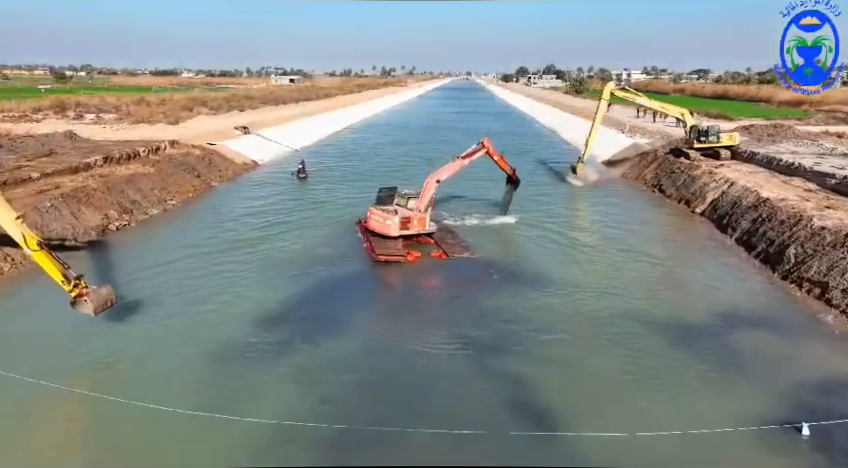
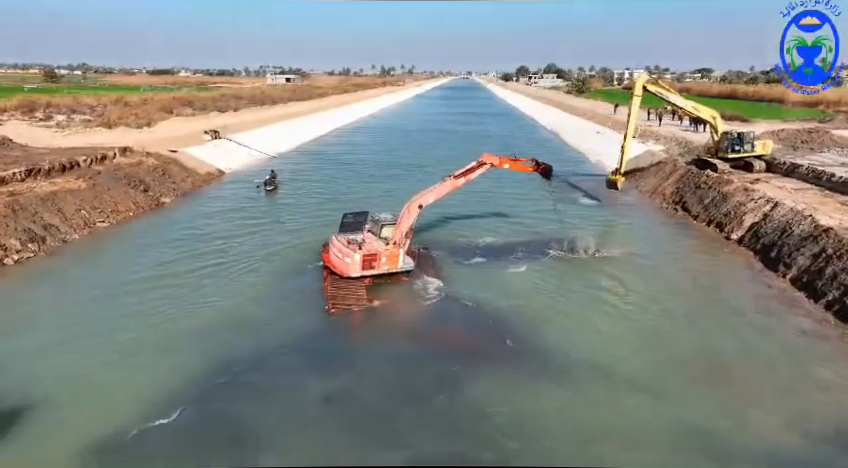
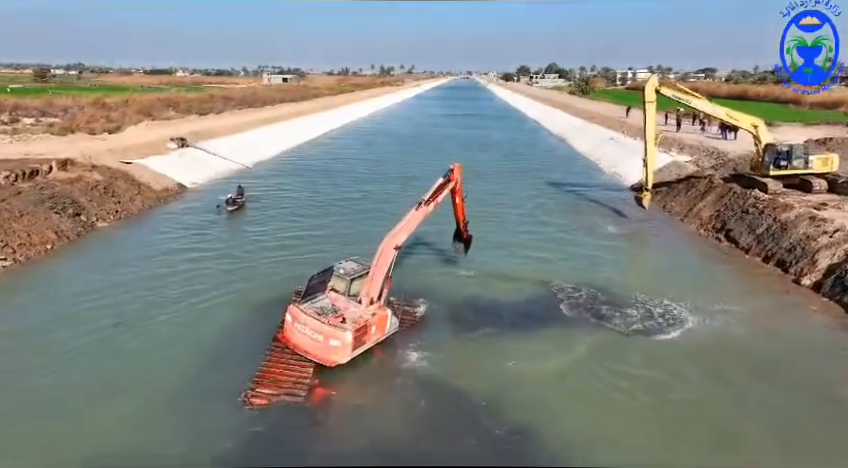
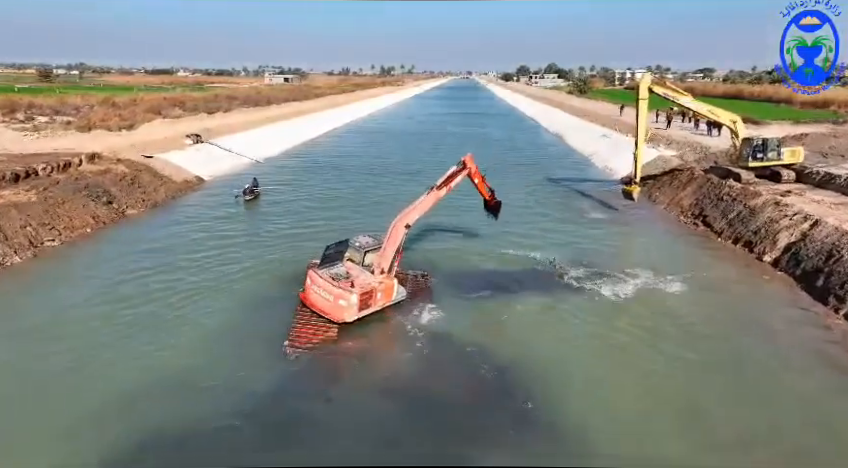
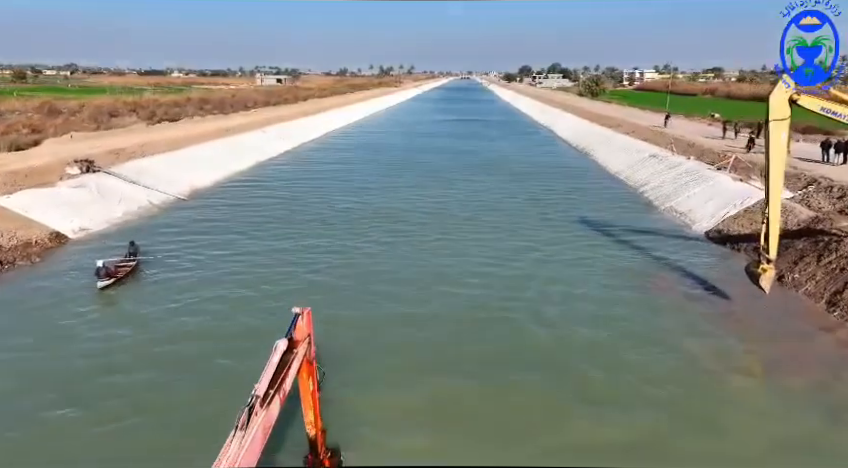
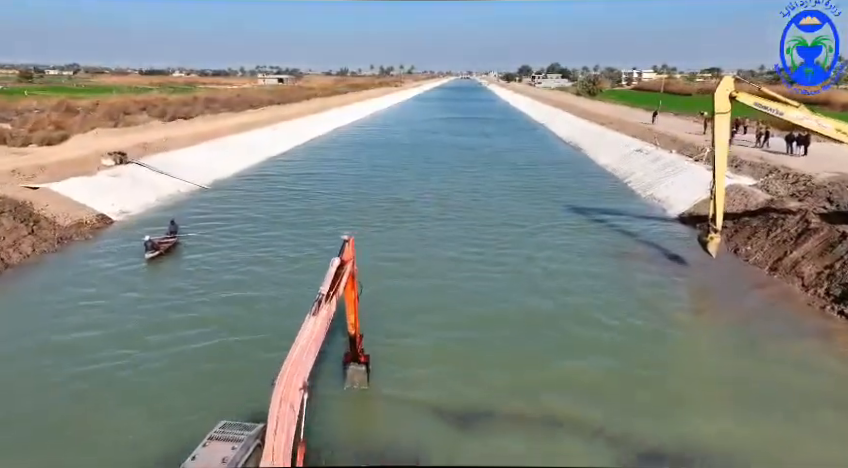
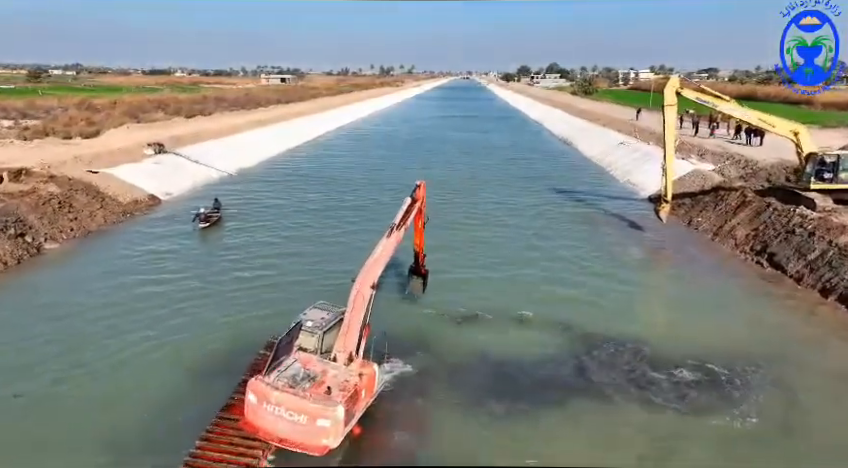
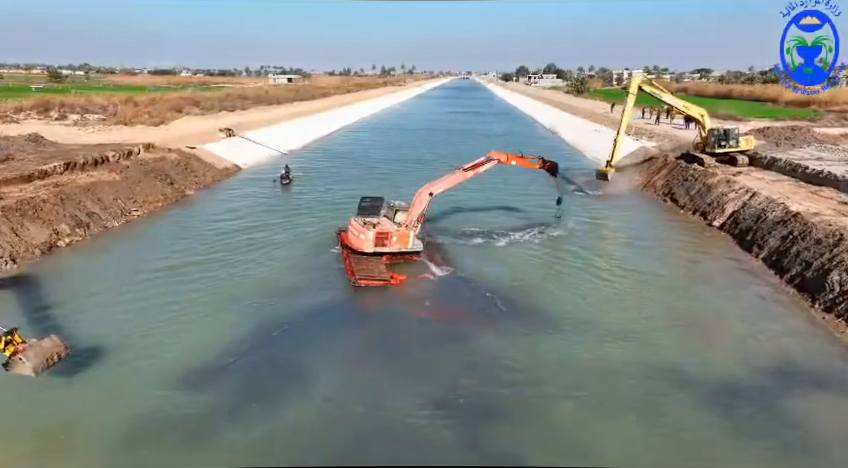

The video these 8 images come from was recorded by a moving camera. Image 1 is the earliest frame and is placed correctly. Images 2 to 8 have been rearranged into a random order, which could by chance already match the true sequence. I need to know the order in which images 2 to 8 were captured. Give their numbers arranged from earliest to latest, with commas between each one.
8, 2, 4, 3, 7, 6, 5
